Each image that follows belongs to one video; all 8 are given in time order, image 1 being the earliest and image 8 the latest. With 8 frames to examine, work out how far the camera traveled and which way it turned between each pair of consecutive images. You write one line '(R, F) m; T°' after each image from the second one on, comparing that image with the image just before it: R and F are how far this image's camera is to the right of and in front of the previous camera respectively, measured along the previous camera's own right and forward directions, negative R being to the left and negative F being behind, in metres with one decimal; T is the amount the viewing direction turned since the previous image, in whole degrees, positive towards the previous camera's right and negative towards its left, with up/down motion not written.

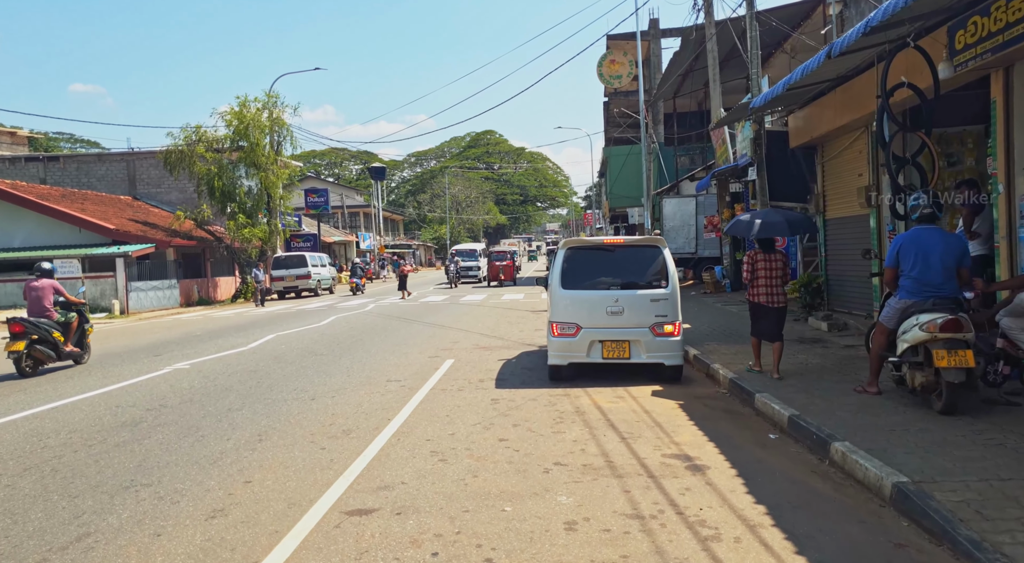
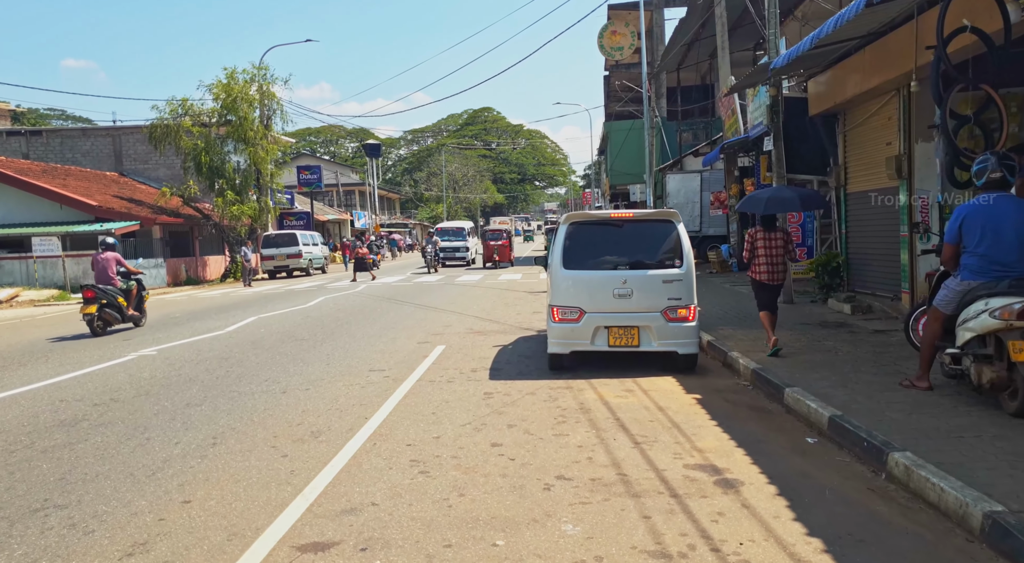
(0.0, +1.1) m; 0°
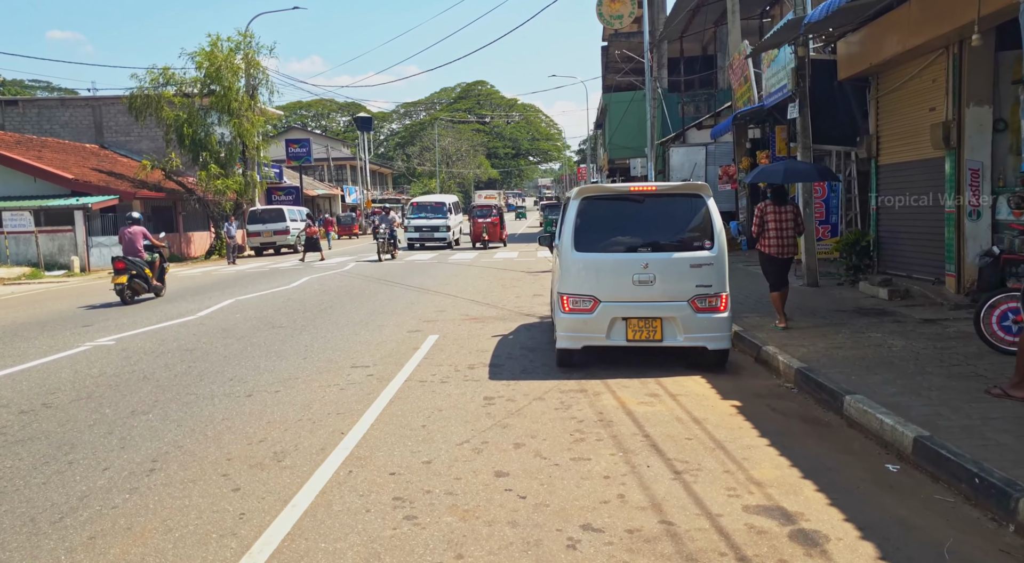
(-0.1, +1.3) m; 0°
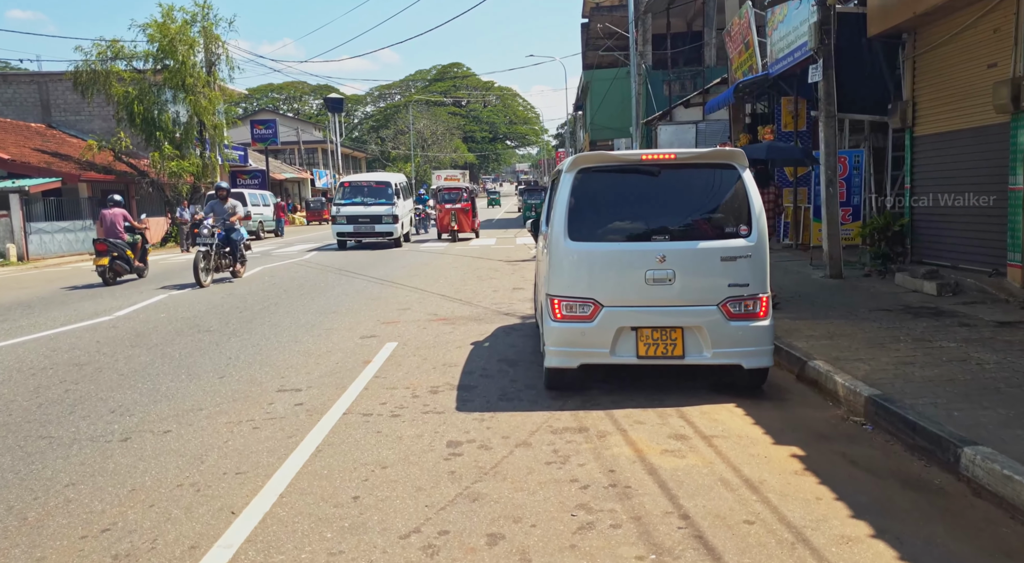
(0.0, +1.9) m; +2°
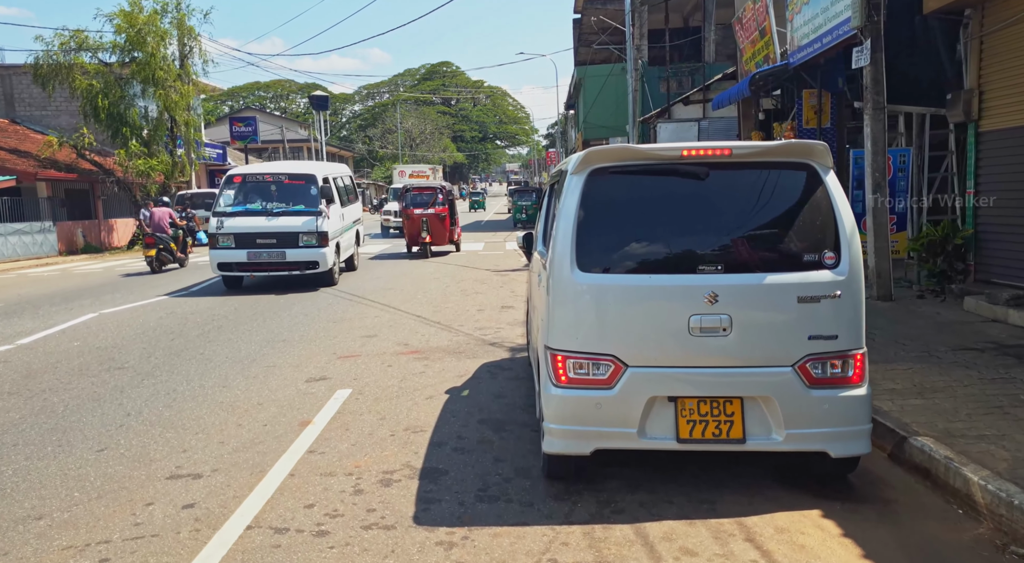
(0.0, +1.9) m; +1°
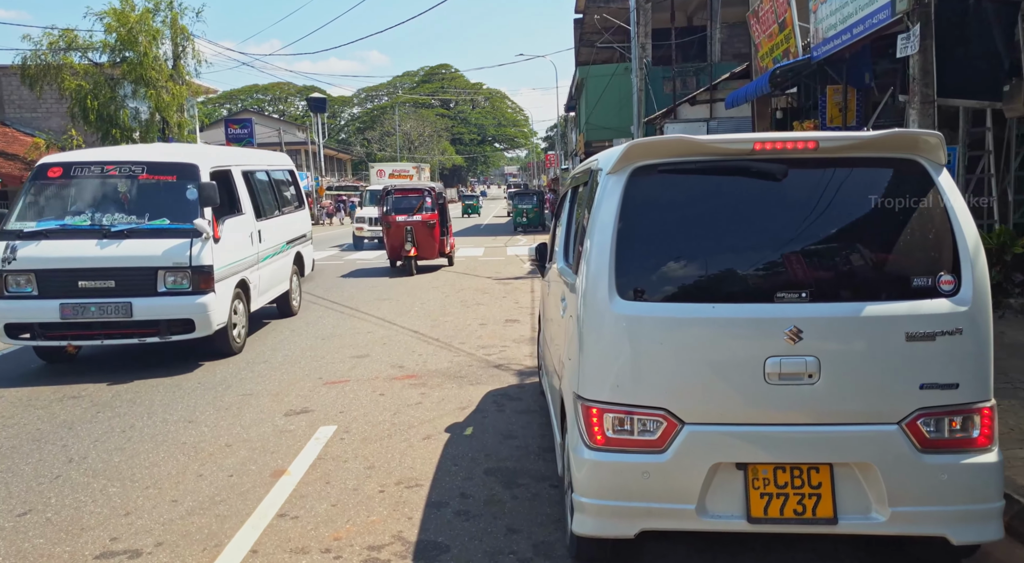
(-0.1, +1.0) m; 0°
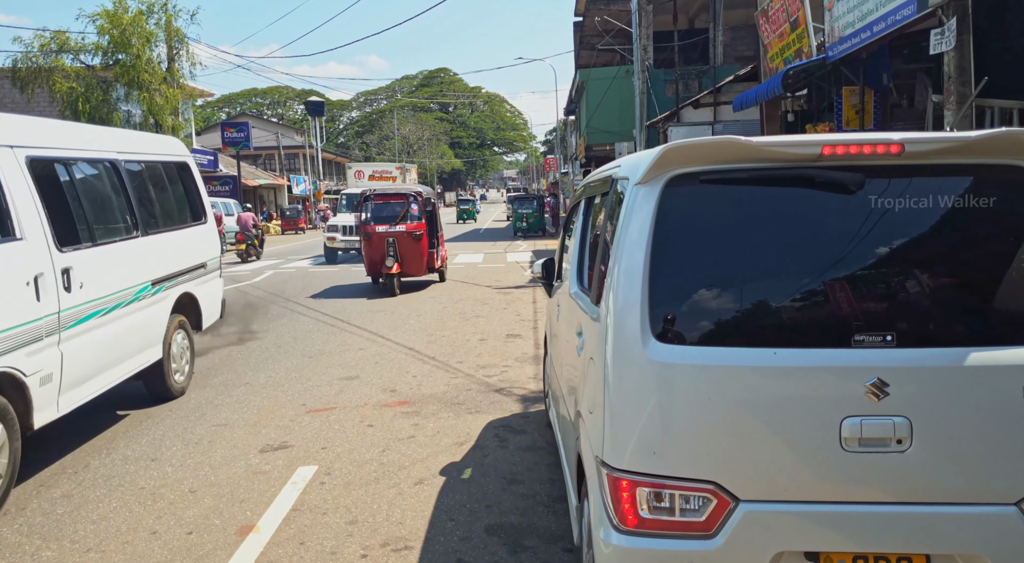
(0.0, +0.7) m; 0°
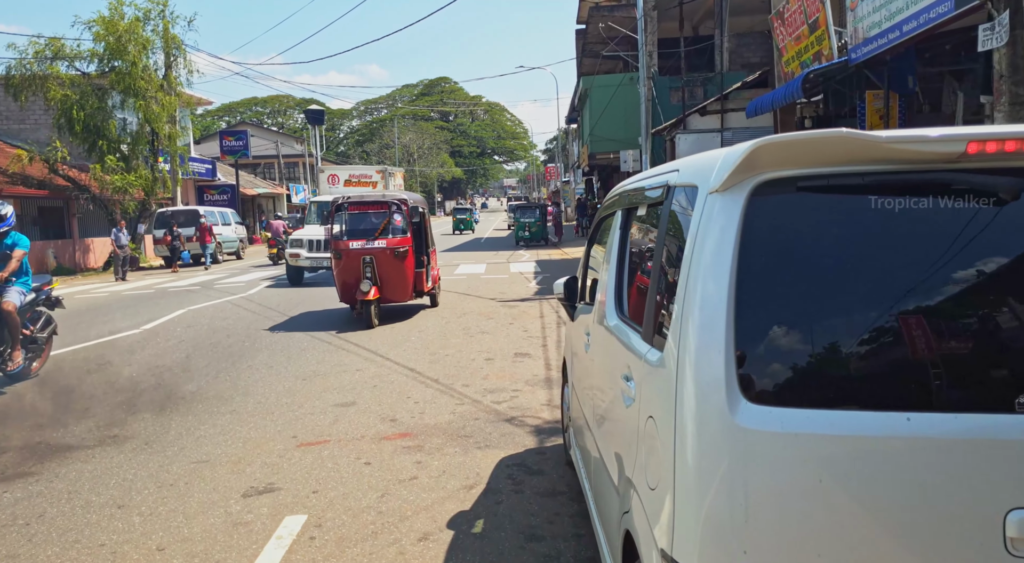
(-0.1, +0.7) m; 0°
